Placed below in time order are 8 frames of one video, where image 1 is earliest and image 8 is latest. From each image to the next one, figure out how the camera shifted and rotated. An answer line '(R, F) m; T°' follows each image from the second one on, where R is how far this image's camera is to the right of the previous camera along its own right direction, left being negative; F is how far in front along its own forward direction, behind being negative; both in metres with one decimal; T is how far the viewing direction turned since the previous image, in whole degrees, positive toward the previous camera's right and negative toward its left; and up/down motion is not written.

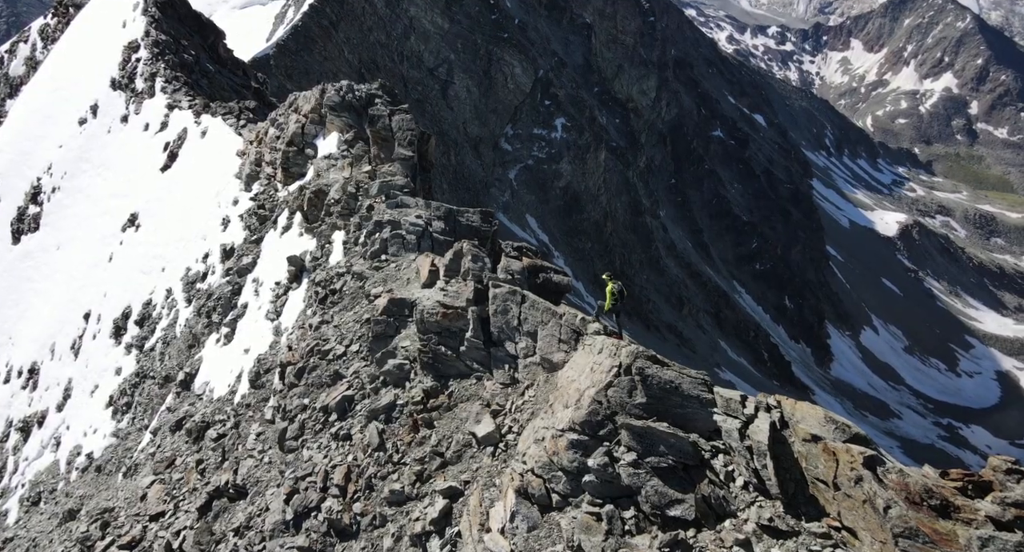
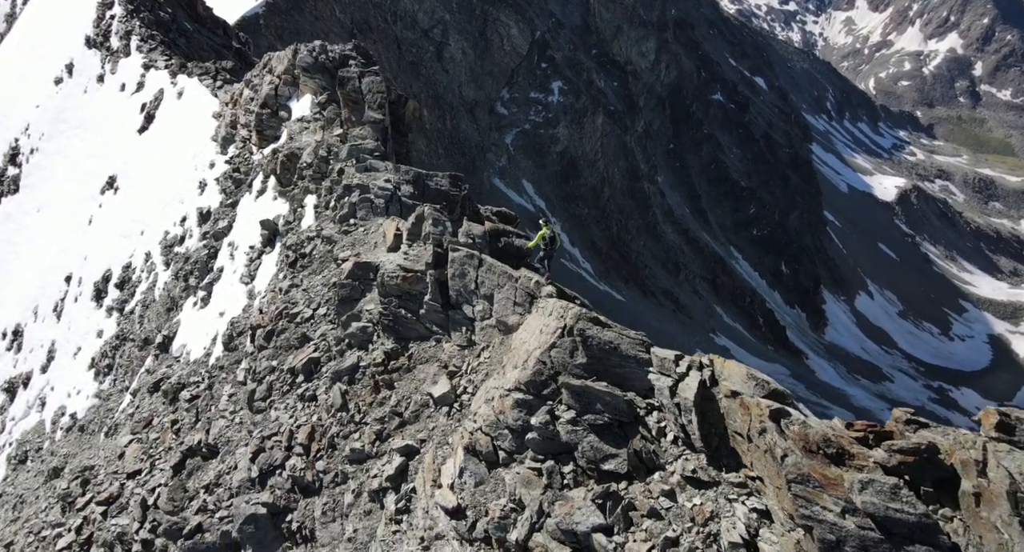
(+1.6, -0.2) m; -1°
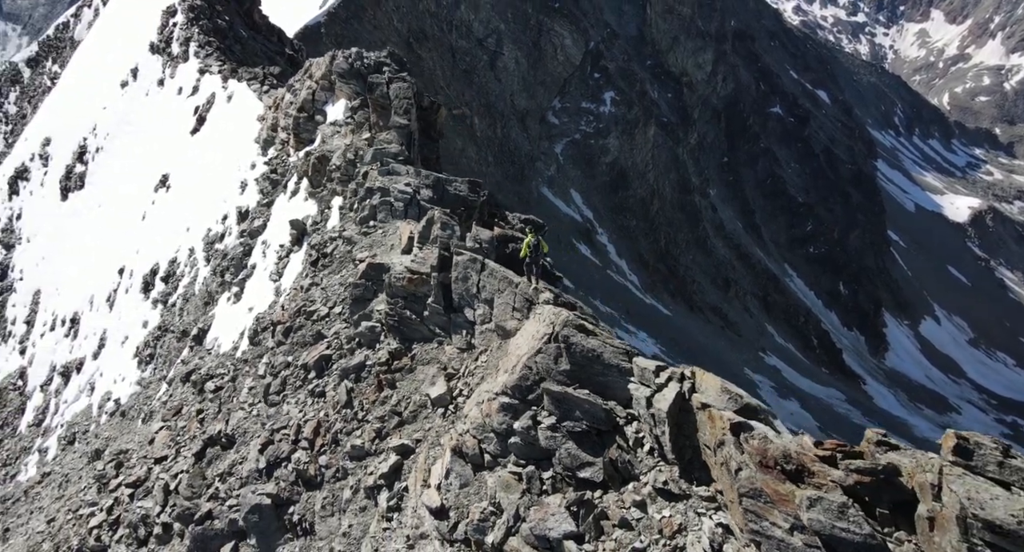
(+2.3, -0.1) m; -6°
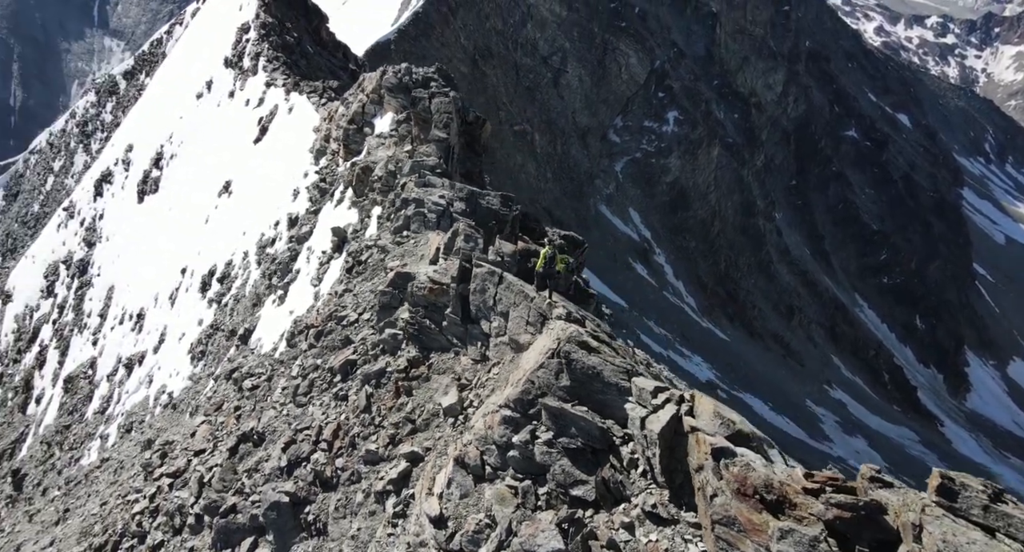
(+2.0, 0.0) m; -6°
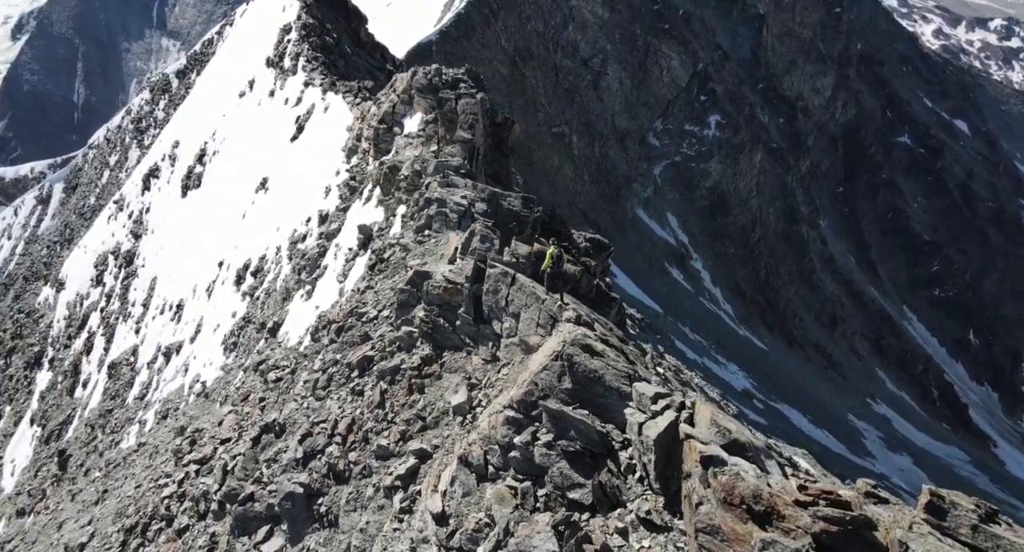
(+1.1, -0.1) m; -4°
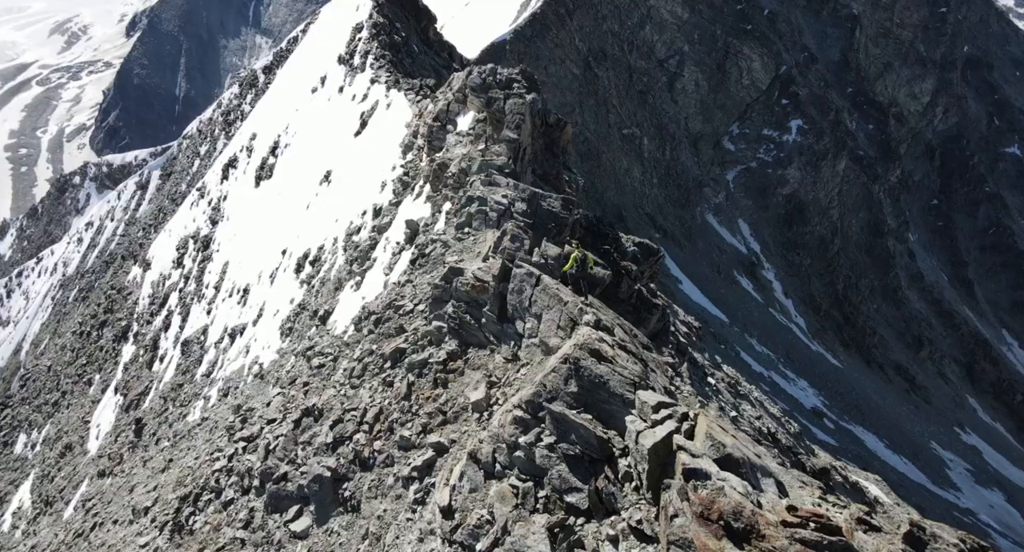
(+2.0, 0.0) m; -6°
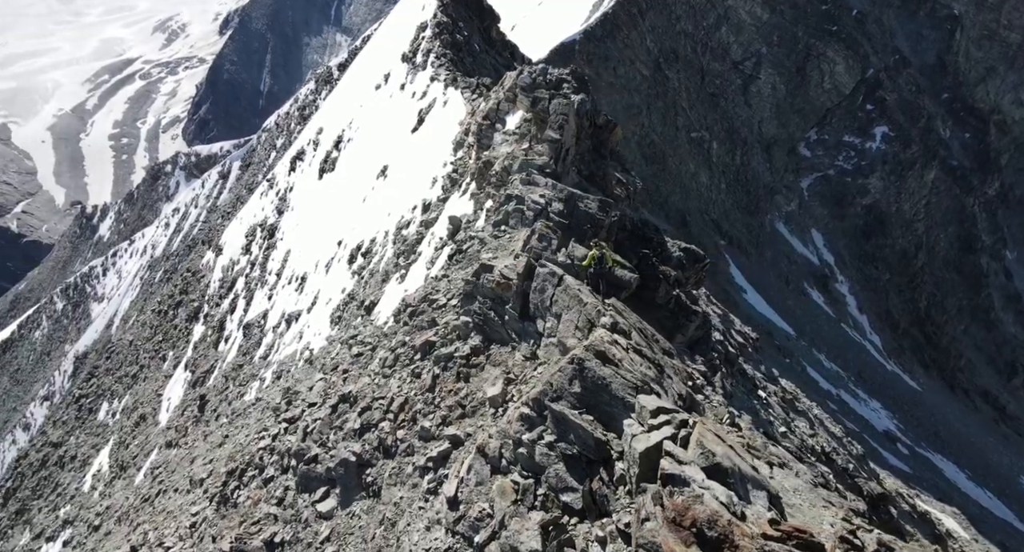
(+1.9, -0.1) m; -6°
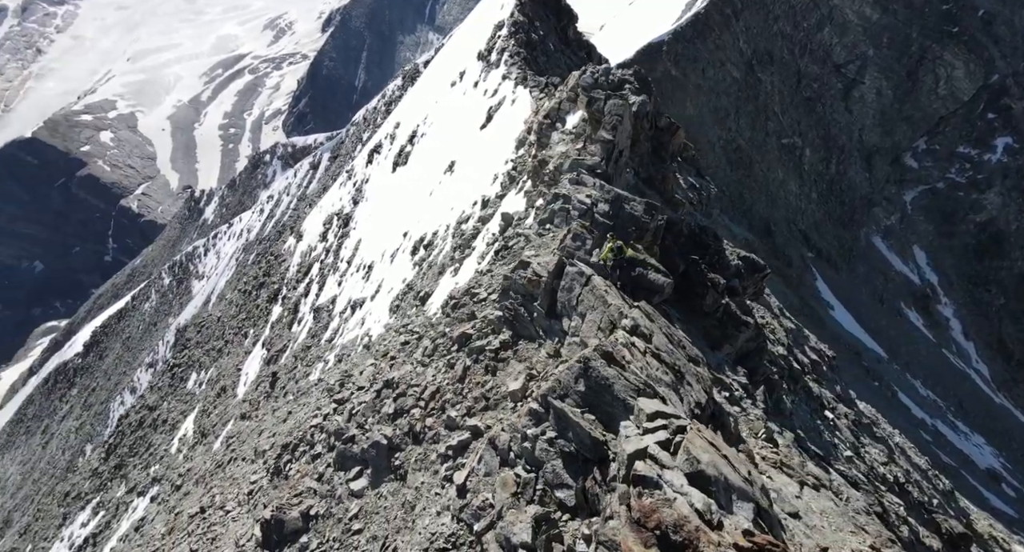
(+2.3, 0.0) m; -7°
